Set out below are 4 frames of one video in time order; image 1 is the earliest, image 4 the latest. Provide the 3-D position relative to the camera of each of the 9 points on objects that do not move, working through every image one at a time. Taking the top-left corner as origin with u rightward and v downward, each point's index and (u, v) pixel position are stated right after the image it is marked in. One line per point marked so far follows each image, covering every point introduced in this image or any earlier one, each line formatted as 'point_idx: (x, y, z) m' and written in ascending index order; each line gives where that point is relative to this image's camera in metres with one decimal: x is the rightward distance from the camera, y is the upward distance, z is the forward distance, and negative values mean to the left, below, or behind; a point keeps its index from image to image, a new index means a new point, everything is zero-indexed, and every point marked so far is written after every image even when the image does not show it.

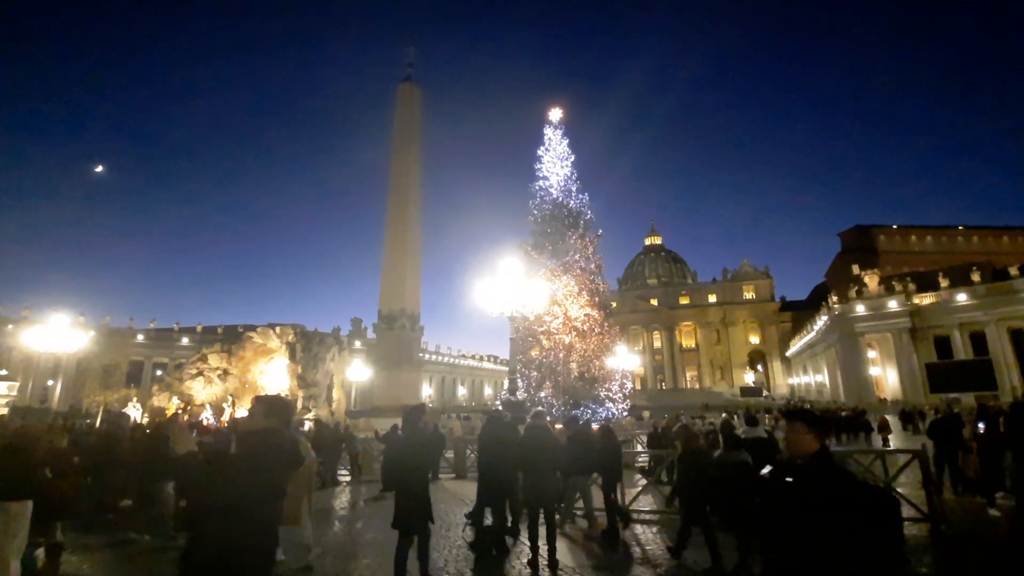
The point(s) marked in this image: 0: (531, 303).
0: (+0.5, -0.6, +16.6) m
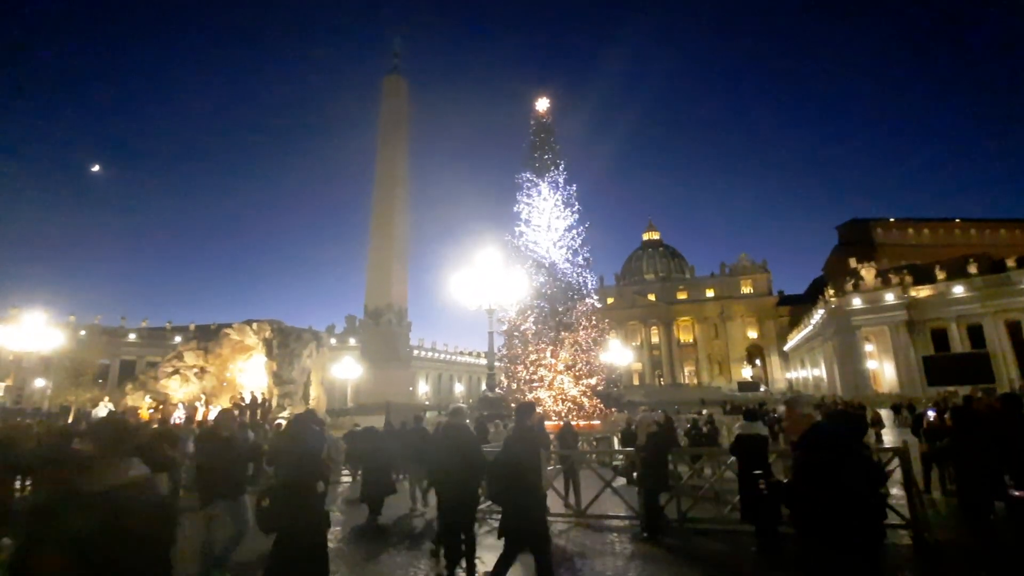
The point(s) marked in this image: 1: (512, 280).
0: (-0.1, -0.3, +16.1) m
1: (0.0, +0.2, +15.9) m
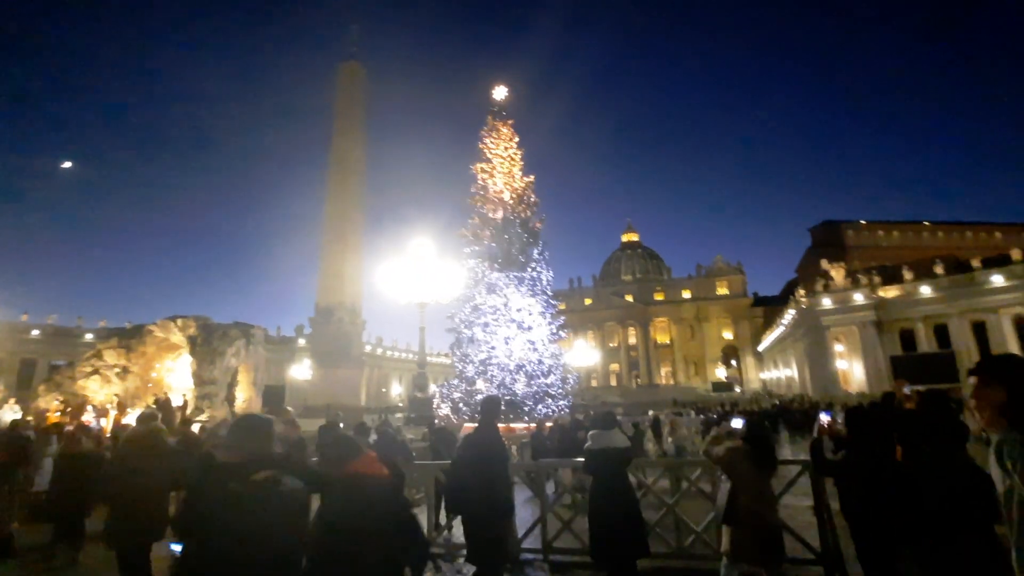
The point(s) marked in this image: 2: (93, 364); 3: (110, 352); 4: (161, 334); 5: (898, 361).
0: (-1.8, -0.1, +14.9) m
1: (-1.7, +0.4, +14.7) m
2: (-15.0, -2.7, +19.0) m
3: (-14.5, -2.3, +19.2) m
4: (-12.9, -1.7, +19.7) m
5: (+13.9, -2.6, +19.5) m
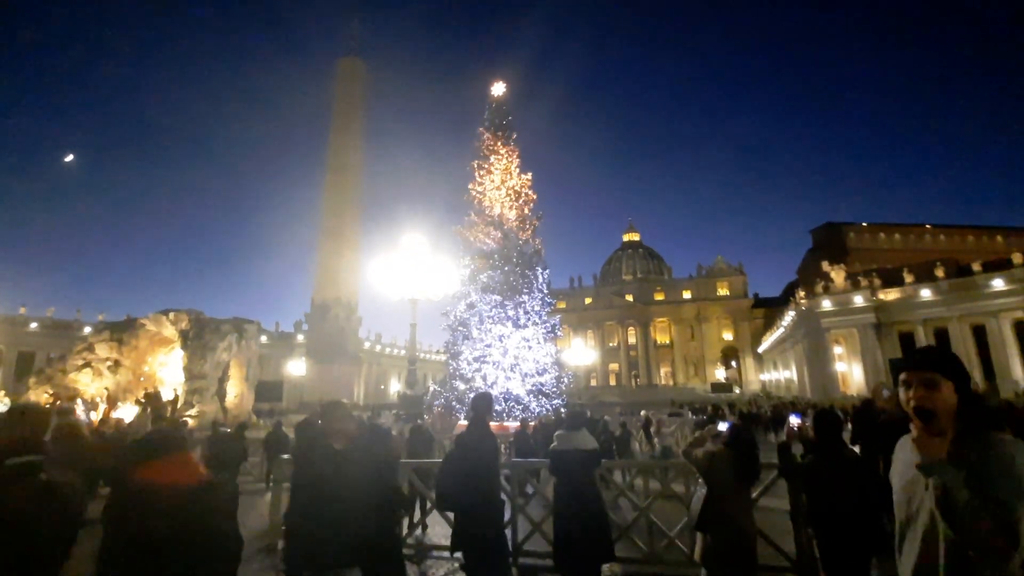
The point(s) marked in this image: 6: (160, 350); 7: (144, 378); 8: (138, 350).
0: (-2.0, 0.0, +14.8) m
1: (-1.9, +0.5, +14.6) m
2: (-15.2, -2.4, +18.9) m
3: (-14.7, -2.1, +19.1) m
4: (-13.1, -1.5, +19.6) m
5: (+13.7, -2.7, +19.4) m
6: (-13.0, -2.3, +19.7) m
7: (-13.3, -3.3, +19.3) m
8: (-13.5, -2.2, +19.3) m
